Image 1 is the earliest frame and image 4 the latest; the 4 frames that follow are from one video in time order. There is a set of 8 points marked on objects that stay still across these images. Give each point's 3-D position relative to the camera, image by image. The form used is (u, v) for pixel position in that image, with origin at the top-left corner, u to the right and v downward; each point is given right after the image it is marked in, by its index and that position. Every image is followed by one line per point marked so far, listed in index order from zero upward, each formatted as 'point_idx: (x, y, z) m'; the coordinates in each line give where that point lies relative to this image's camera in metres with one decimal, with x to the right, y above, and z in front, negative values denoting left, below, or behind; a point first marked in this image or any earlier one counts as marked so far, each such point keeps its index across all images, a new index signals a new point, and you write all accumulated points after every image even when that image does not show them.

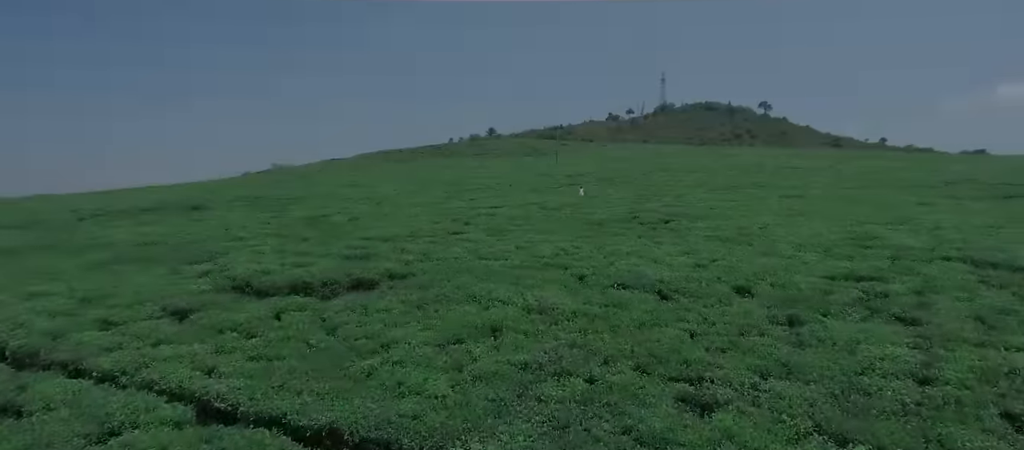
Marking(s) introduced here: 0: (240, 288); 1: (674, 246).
0: (-5.7, -1.3, +12.7) m
1: (+4.5, -0.7, +16.9) m
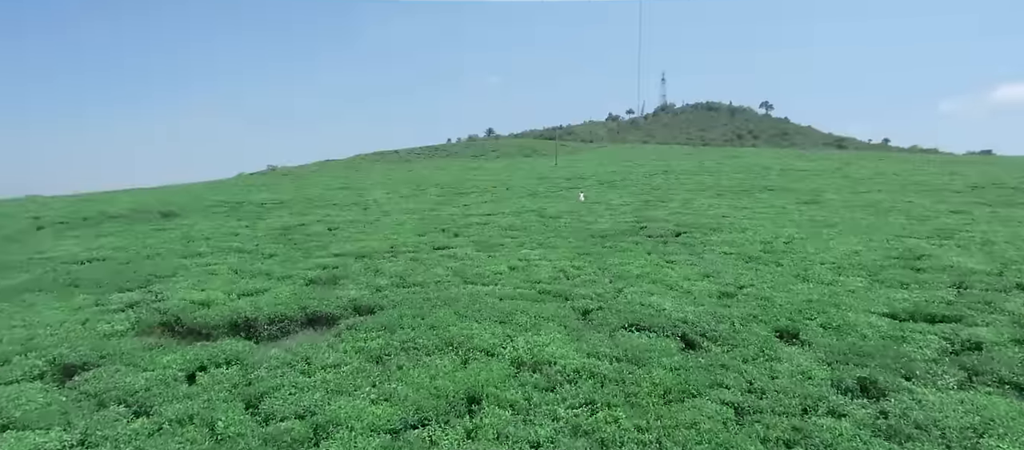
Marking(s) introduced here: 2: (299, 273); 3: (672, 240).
0: (-5.9, -1.7, +10.4) m
1: (+4.3, -1.1, +14.6) m
2: (-5.1, -1.2, +14.7) m
3: (+5.0, -0.5, +19.1) m
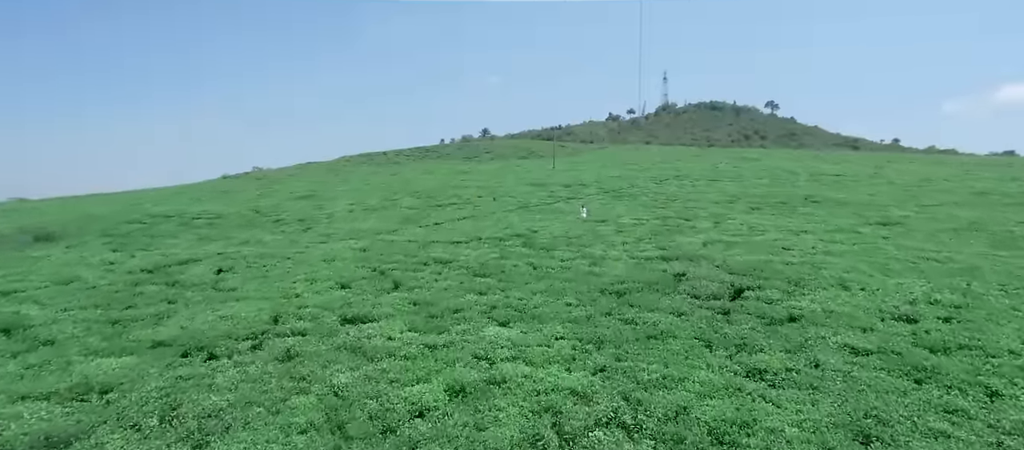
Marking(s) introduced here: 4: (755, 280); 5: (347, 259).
0: (-6.6, -2.8, +2.8) m
1: (+3.5, -2.1, +7.0) m
2: (-5.9, -2.2, +7.1) m
3: (+4.3, -1.6, +11.5) m
4: (+5.5, -1.2, +13.7) m
5: (-5.1, -1.0, +18.9) m
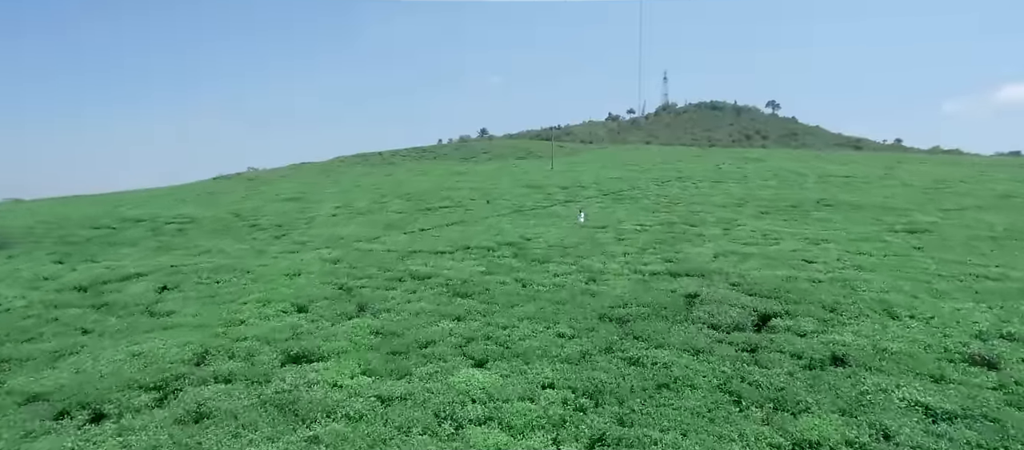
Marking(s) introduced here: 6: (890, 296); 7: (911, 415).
0: (-7.0, -3.1, +0.7) m
1: (+3.2, -2.4, +4.8) m
2: (-6.2, -2.5, +4.9) m
3: (+3.9, -1.9, +9.3) m
4: (+5.1, -1.5, +11.6) m
5: (-5.5, -1.3, +16.7) m
6: (+7.7, -1.4, +12.4) m
7: (+4.5, -2.1, +6.8) m
